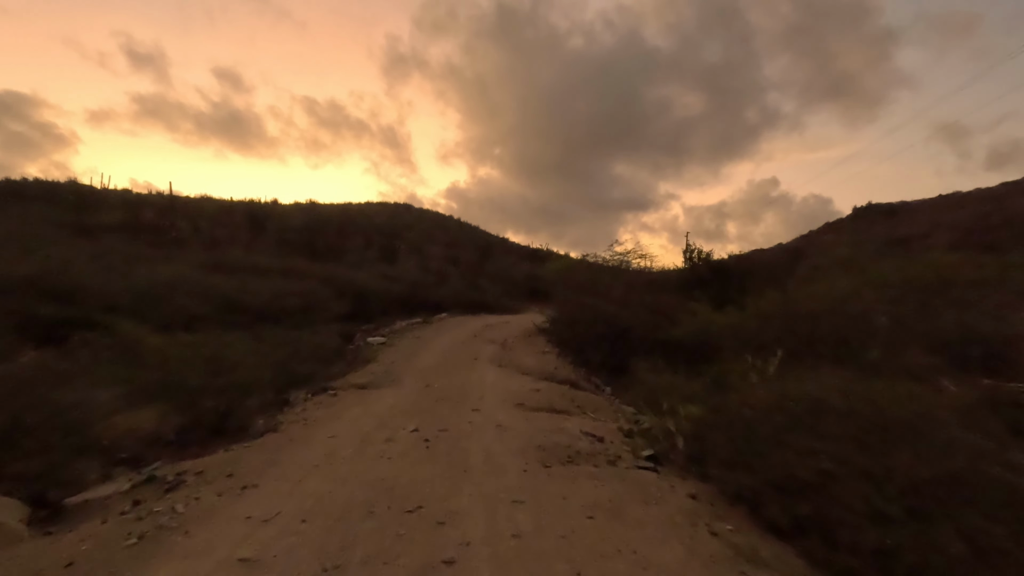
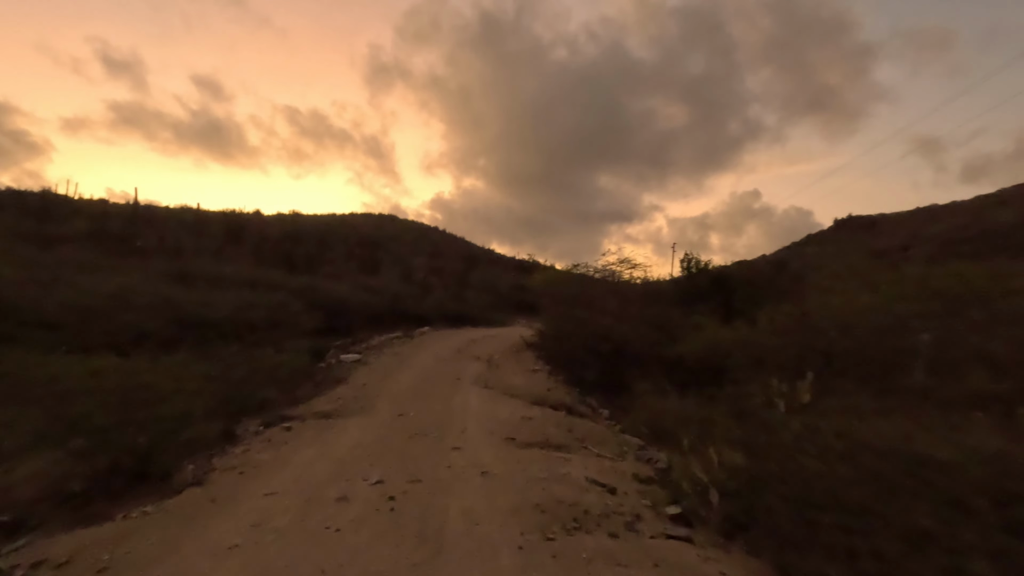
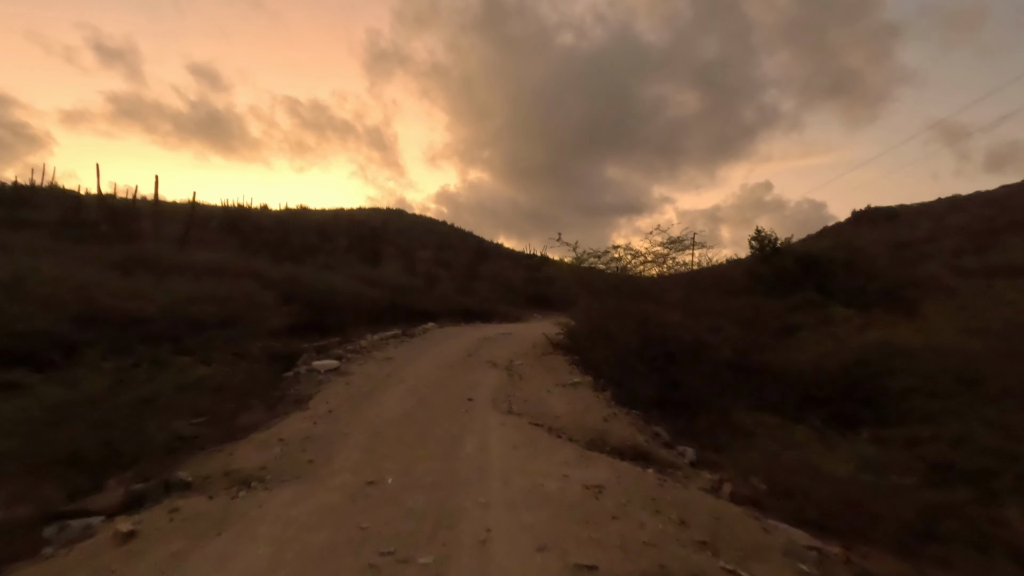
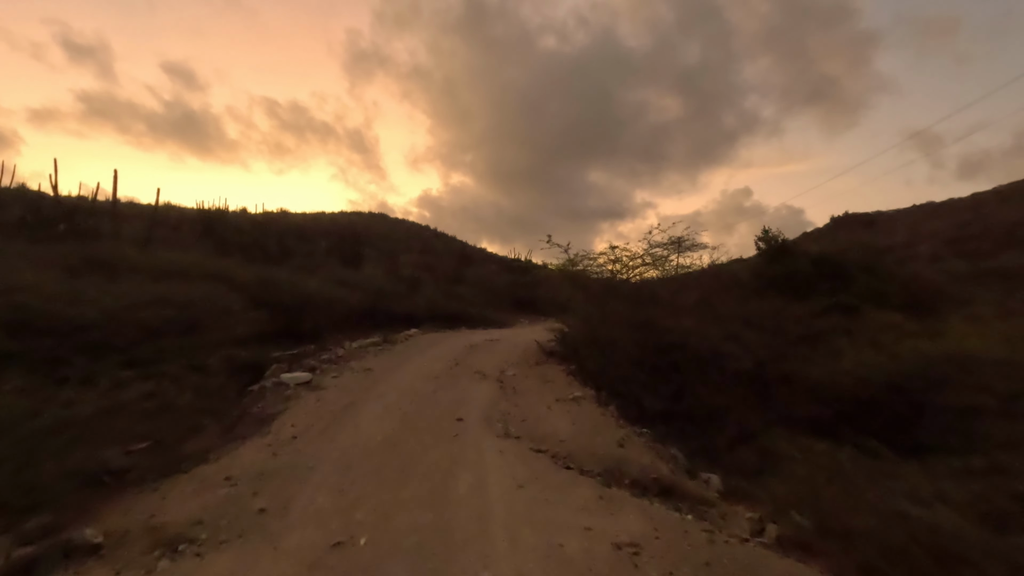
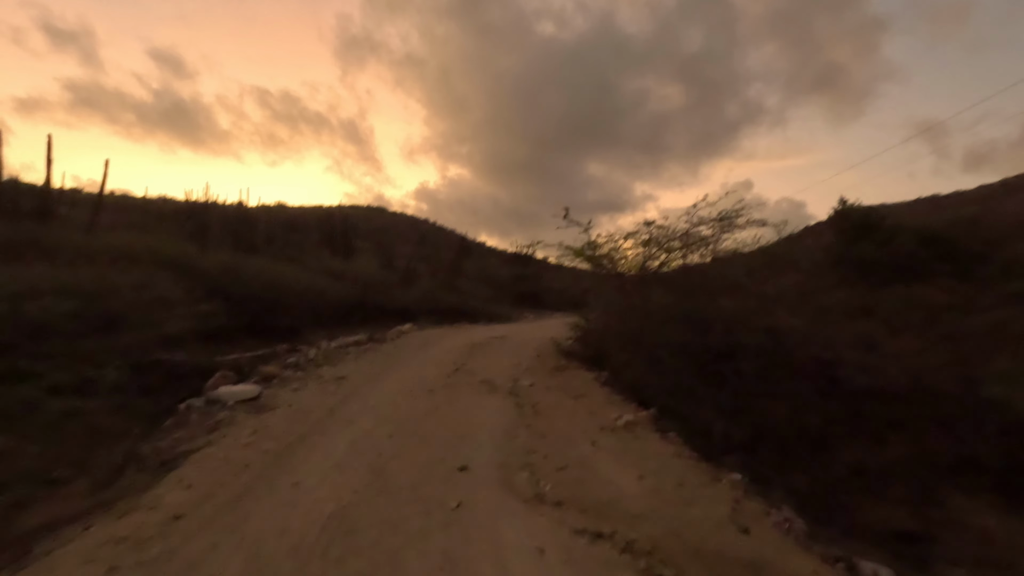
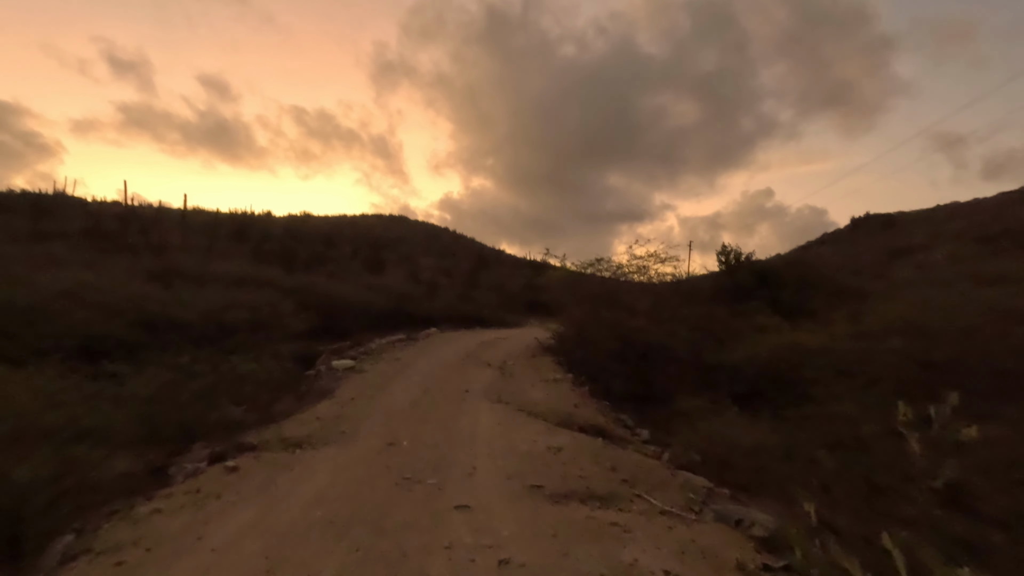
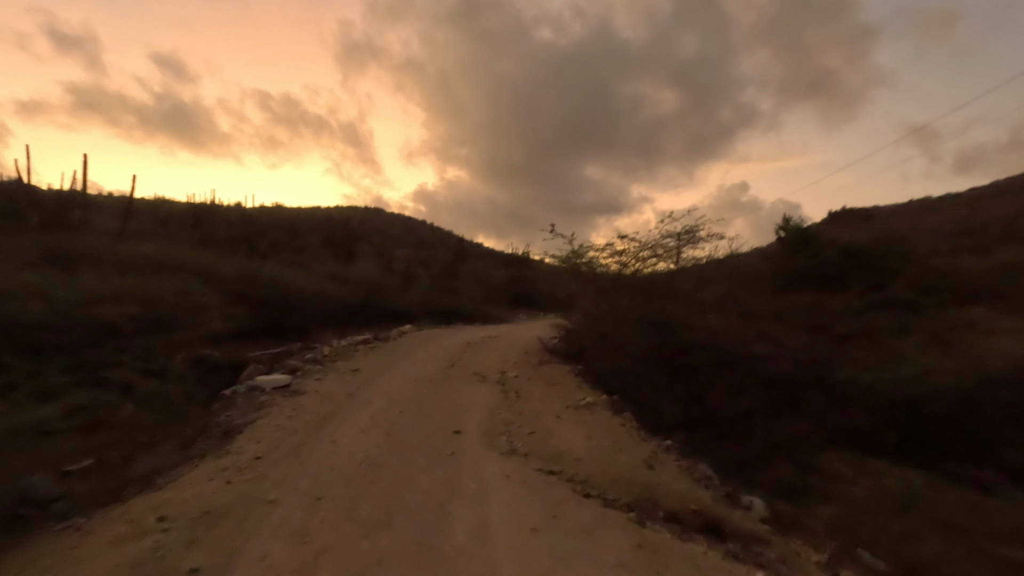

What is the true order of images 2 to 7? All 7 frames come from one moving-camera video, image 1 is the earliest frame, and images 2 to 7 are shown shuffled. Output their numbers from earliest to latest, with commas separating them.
2, 6, 3, 4, 7, 5
